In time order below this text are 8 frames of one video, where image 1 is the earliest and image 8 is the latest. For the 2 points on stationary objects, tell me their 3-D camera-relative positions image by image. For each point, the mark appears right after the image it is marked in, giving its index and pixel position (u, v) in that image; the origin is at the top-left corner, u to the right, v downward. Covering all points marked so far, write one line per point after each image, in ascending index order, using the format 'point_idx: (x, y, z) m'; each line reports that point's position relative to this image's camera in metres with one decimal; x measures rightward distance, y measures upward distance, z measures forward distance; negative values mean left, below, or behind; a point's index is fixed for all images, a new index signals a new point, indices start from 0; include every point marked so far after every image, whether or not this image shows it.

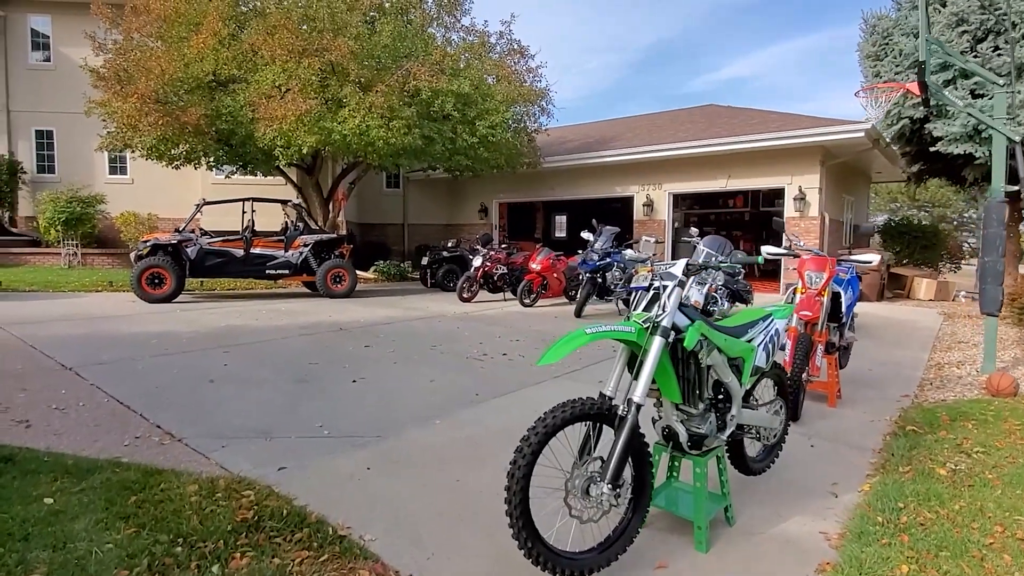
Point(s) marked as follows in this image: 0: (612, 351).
0: (+1.2, -0.8, +6.8) m
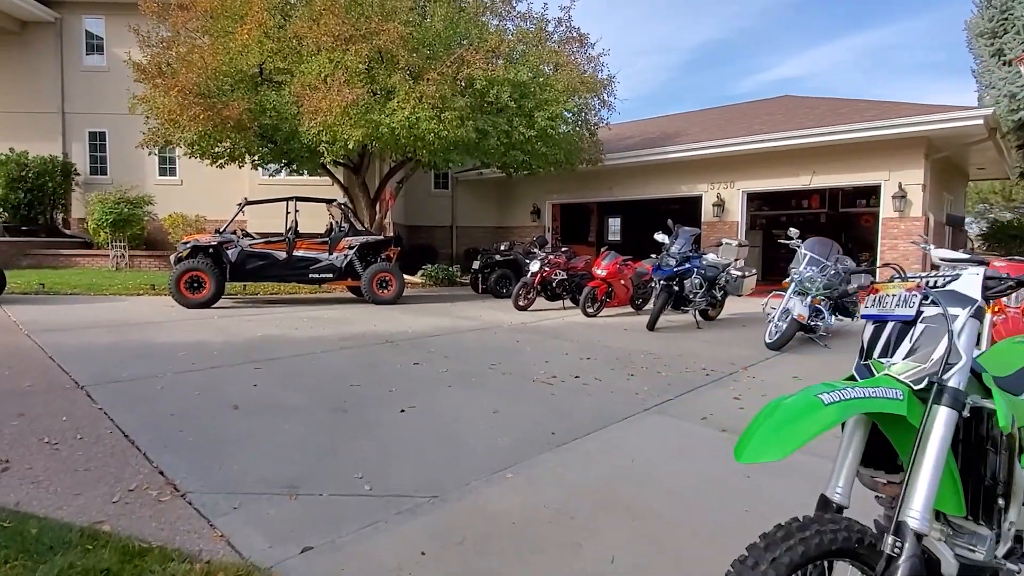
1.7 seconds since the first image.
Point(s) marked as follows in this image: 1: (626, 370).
0: (+1.9, -0.9, +5.7) m
1: (+1.1, -0.8, +5.8) m
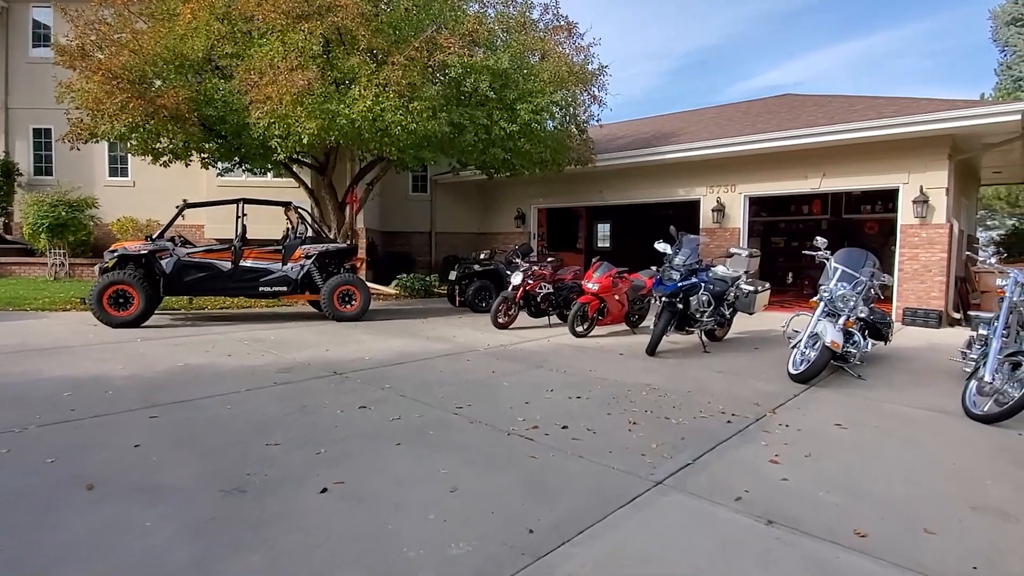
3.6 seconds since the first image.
0: (+1.7, -1.1, +4.5) m
1: (+0.9, -1.0, +4.6) m
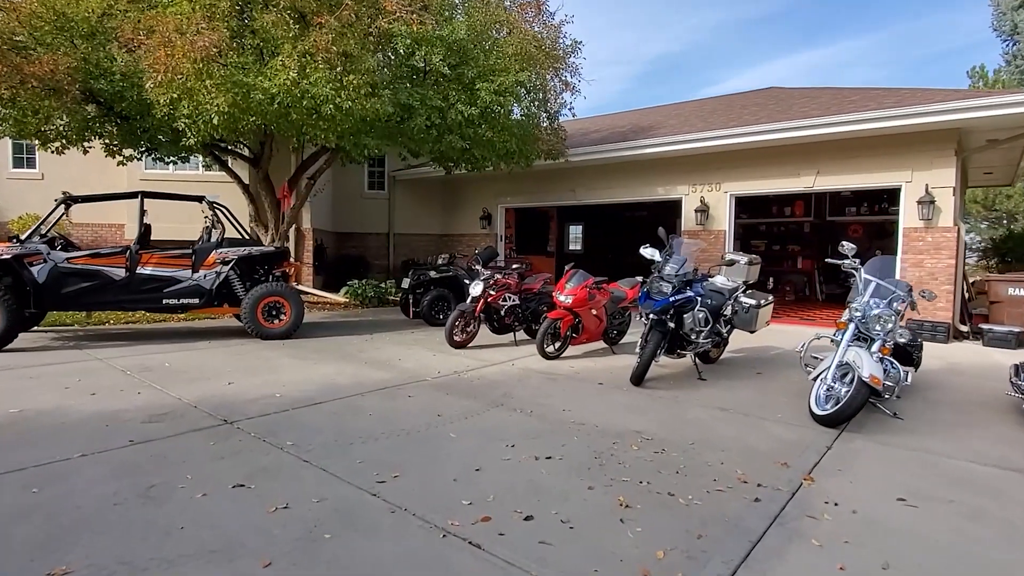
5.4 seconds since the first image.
0: (+1.3, -1.2, +3.2) m
1: (+0.6, -1.2, +3.3) m
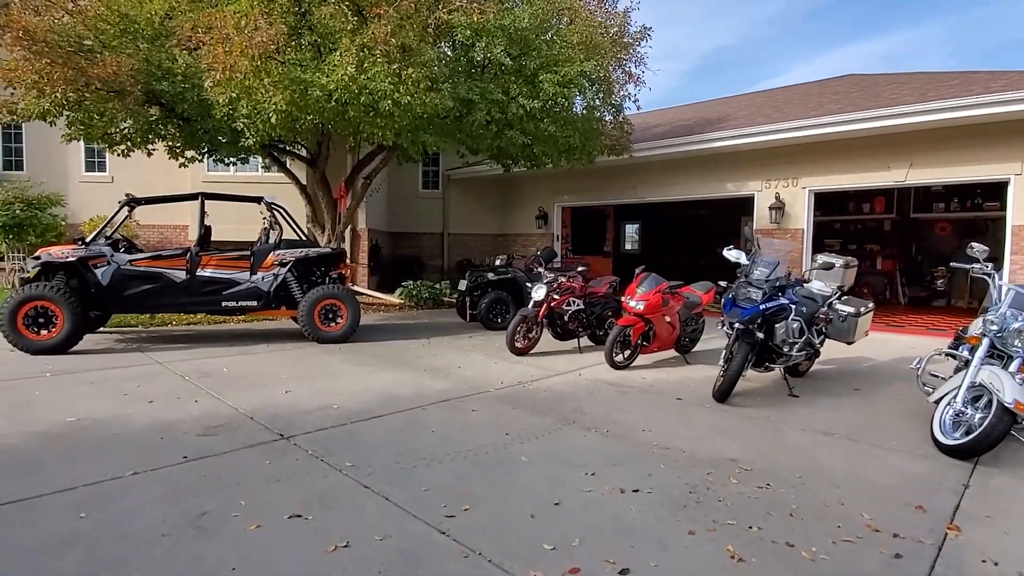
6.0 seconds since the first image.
0: (+1.8, -1.3, +2.6) m
1: (+1.0, -1.2, +2.8) m
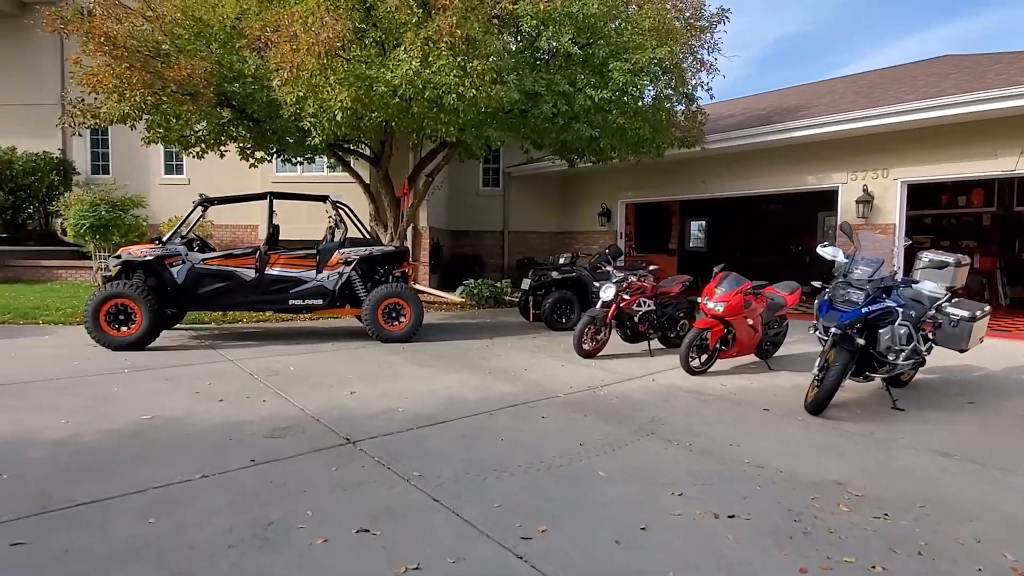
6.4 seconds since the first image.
0: (+2.1, -1.3, +2.2) m
1: (+1.4, -1.2, +2.5) m
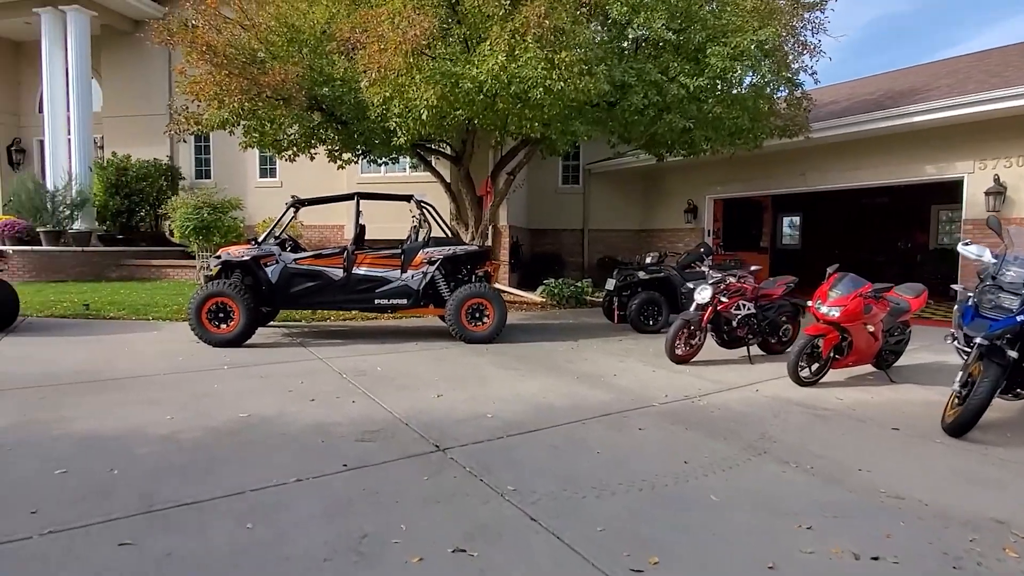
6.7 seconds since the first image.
0: (+2.5, -1.3, +1.7) m
1: (+1.8, -1.3, +2.0) m
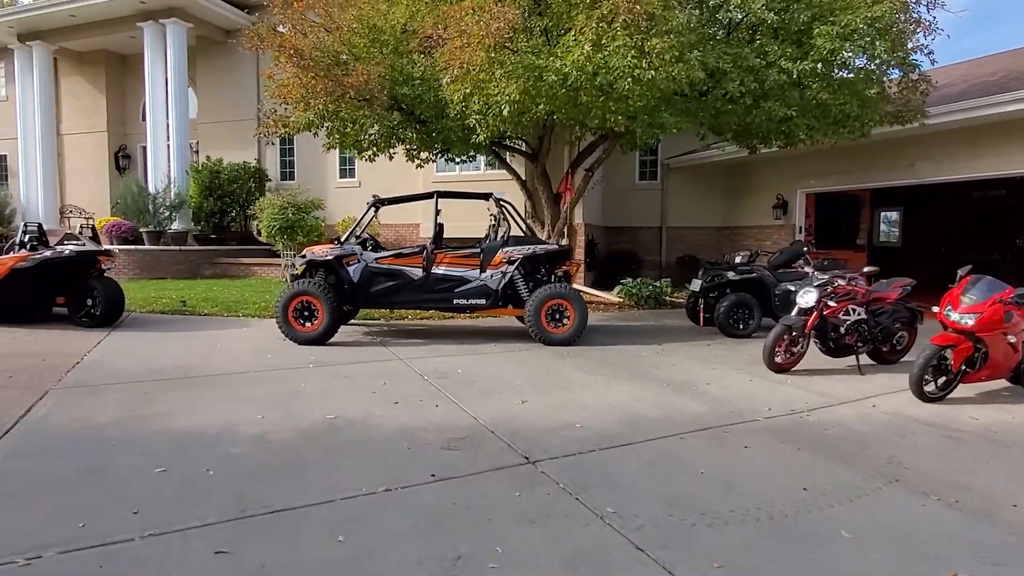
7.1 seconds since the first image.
0: (+2.8, -1.4, +1.1) m
1: (+2.2, -1.3, +1.6) m
